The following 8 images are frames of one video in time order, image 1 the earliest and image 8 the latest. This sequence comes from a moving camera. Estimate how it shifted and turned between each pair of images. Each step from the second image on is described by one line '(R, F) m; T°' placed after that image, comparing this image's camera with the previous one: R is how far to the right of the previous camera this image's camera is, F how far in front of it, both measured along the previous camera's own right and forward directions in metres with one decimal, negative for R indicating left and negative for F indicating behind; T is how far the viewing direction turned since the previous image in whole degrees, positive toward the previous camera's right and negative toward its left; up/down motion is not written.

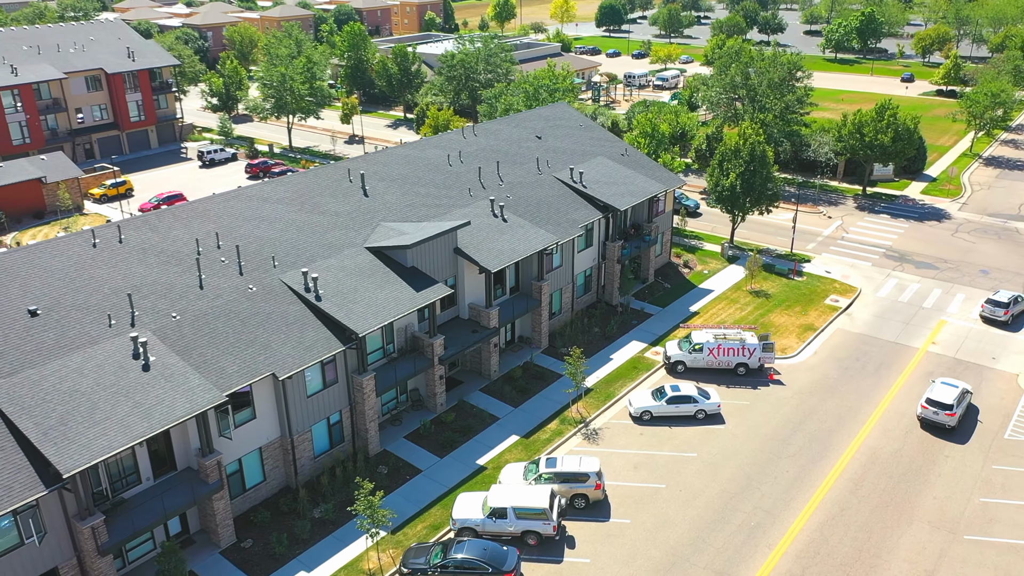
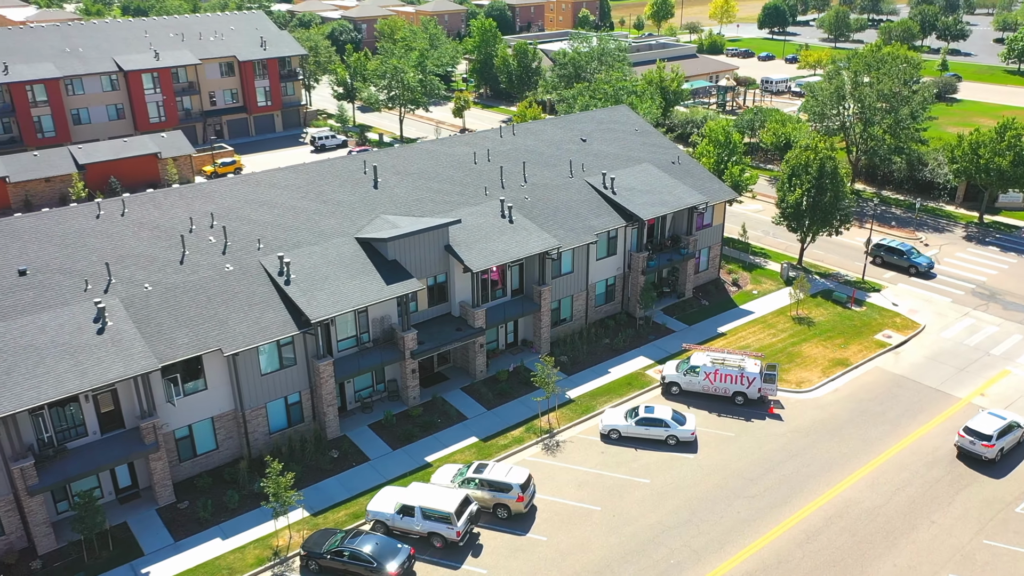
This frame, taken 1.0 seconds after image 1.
(+8.0, +1.2) m; -12°
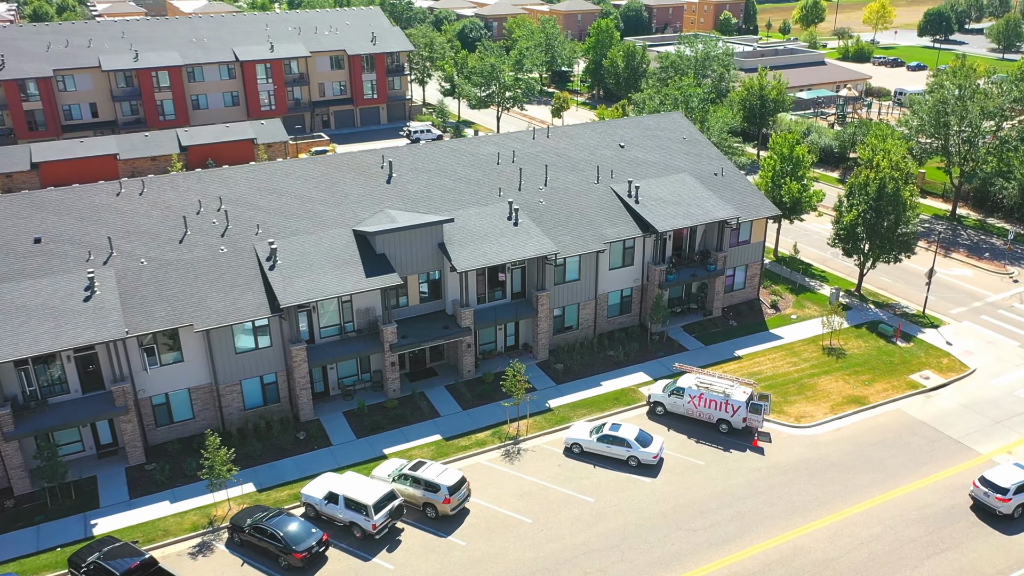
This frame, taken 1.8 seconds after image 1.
(+7.2, +0.9) m; -11°
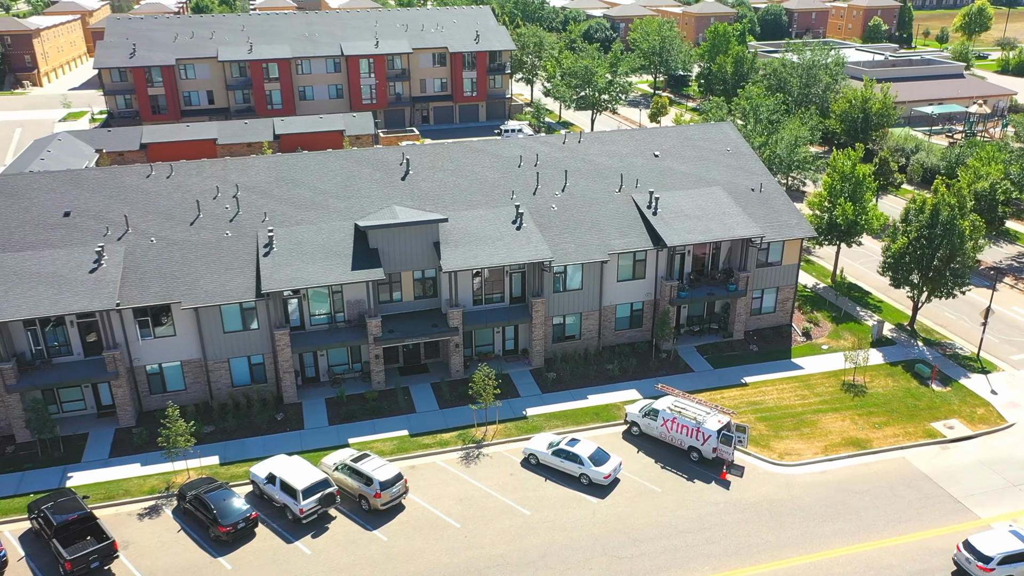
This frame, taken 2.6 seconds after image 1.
(+7.0, +0.8) m; -10°
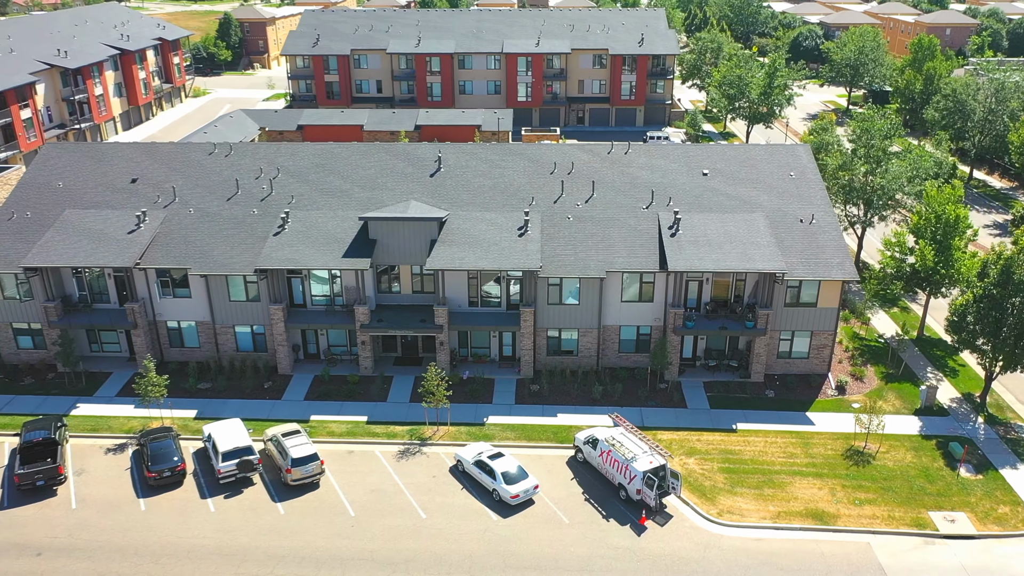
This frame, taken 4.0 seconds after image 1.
(+11.0, +1.9) m; -16°
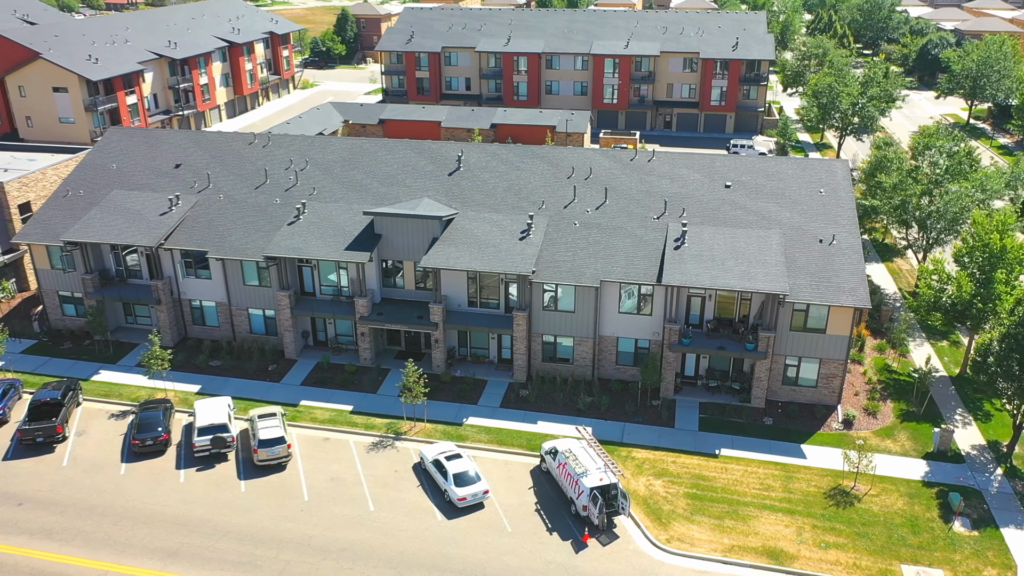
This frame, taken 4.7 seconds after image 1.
(+6.1, +0.6) m; -9°
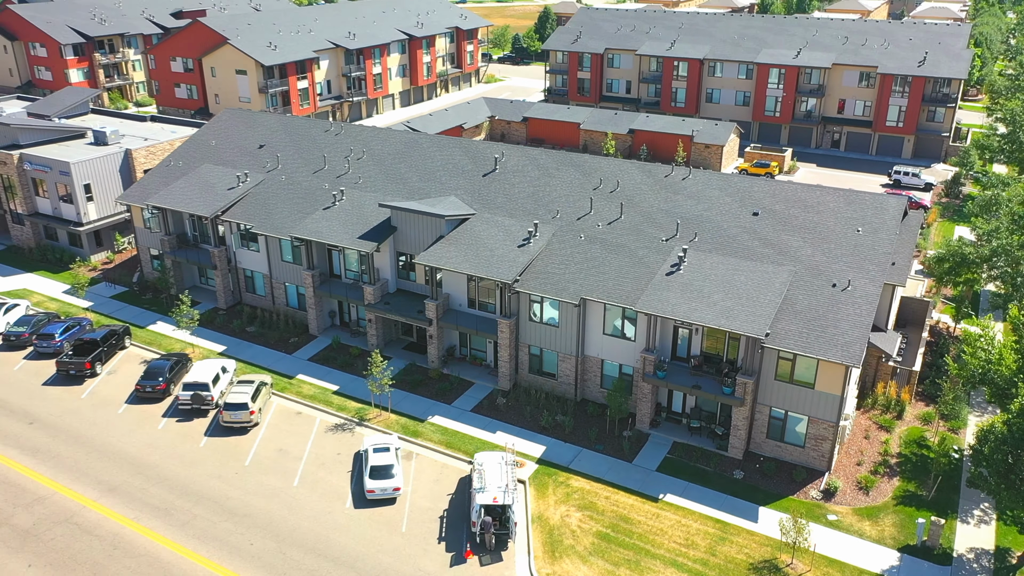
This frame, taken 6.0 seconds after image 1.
(+10.8, +2.0) m; -16°
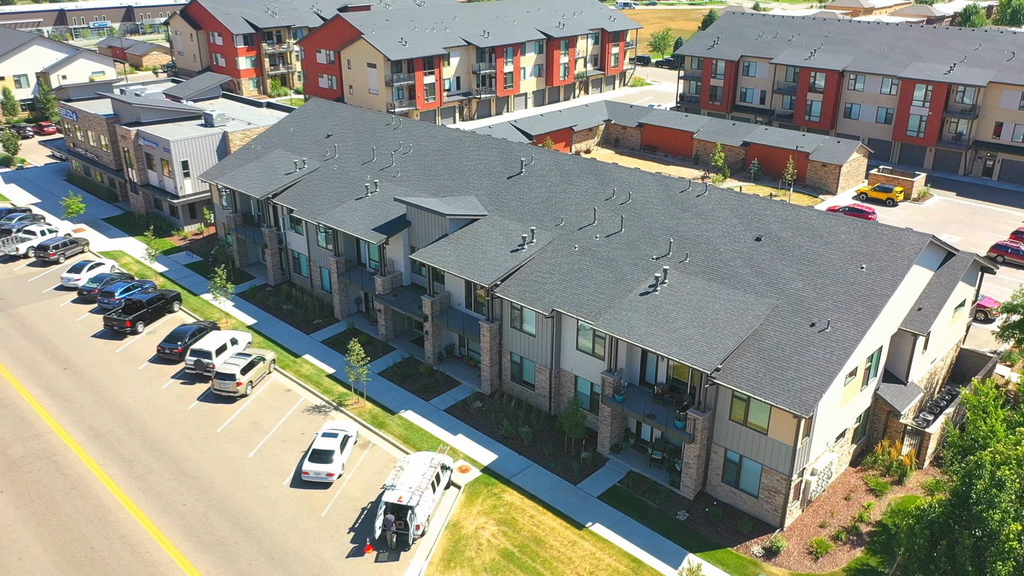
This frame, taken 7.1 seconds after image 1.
(+9.0, +1.5) m; -13°
